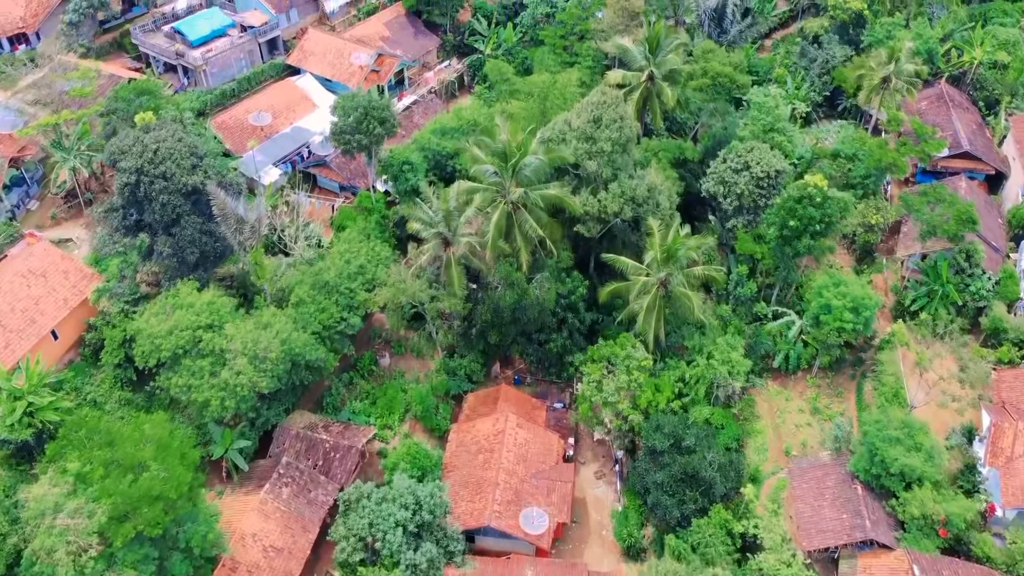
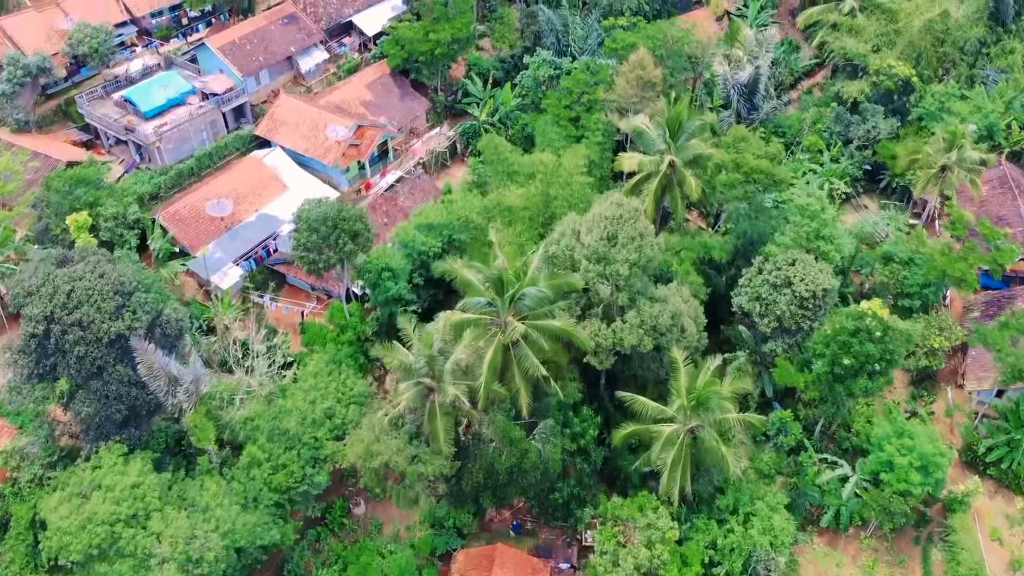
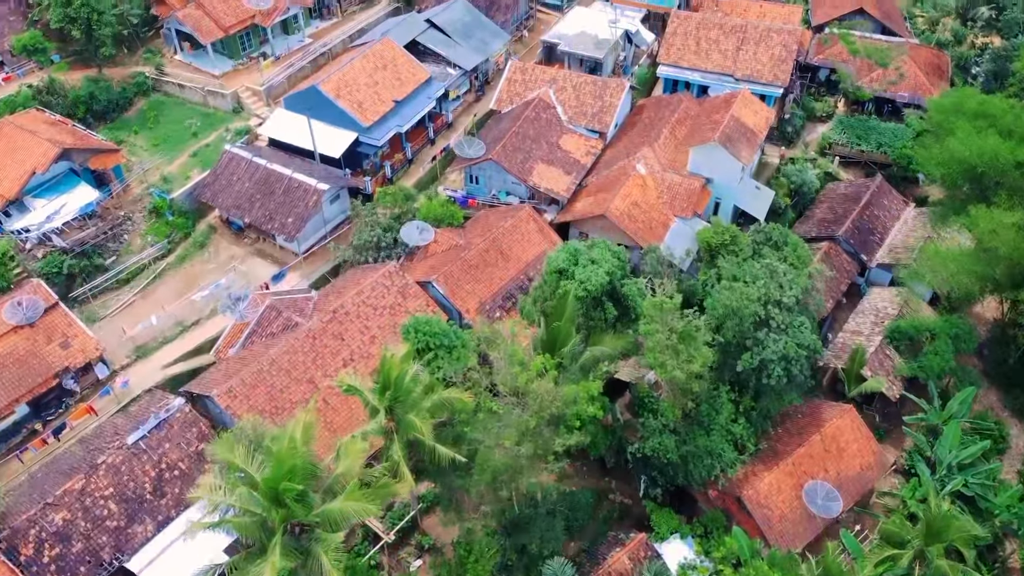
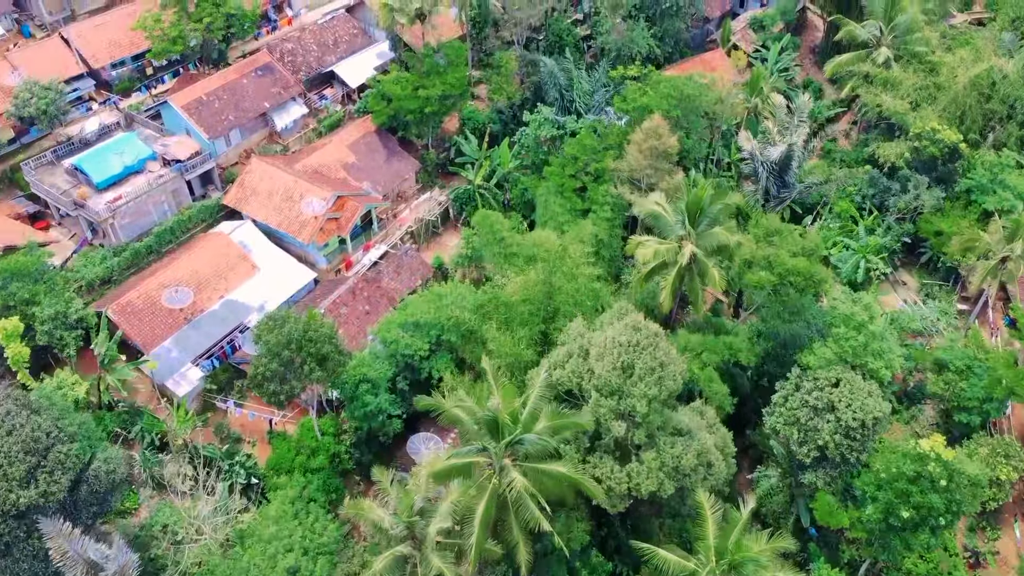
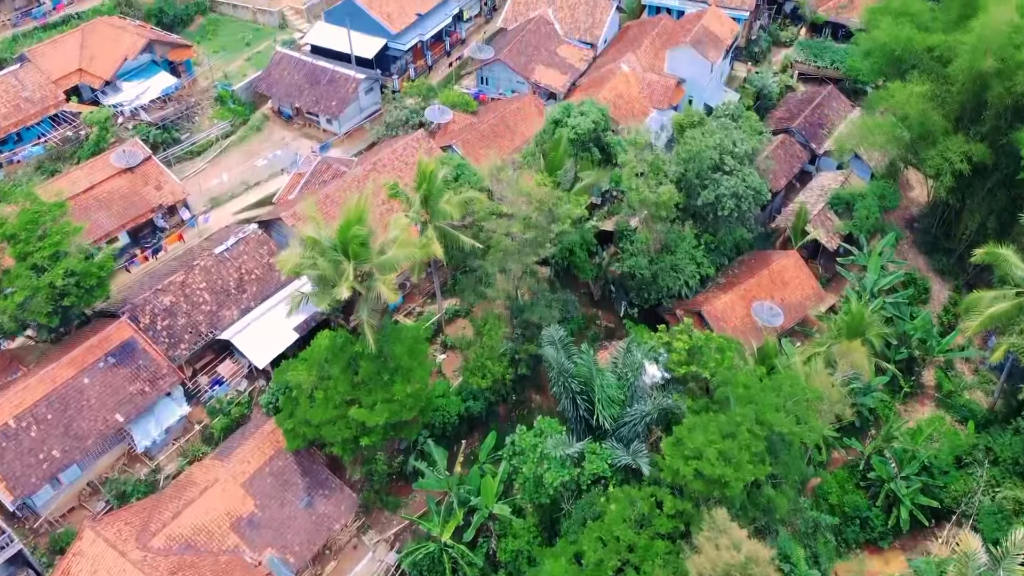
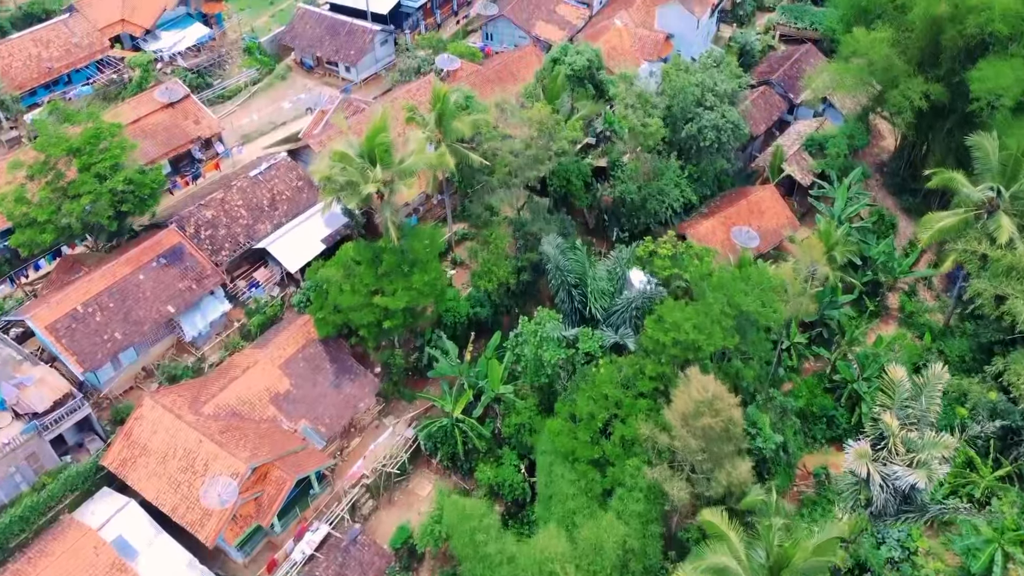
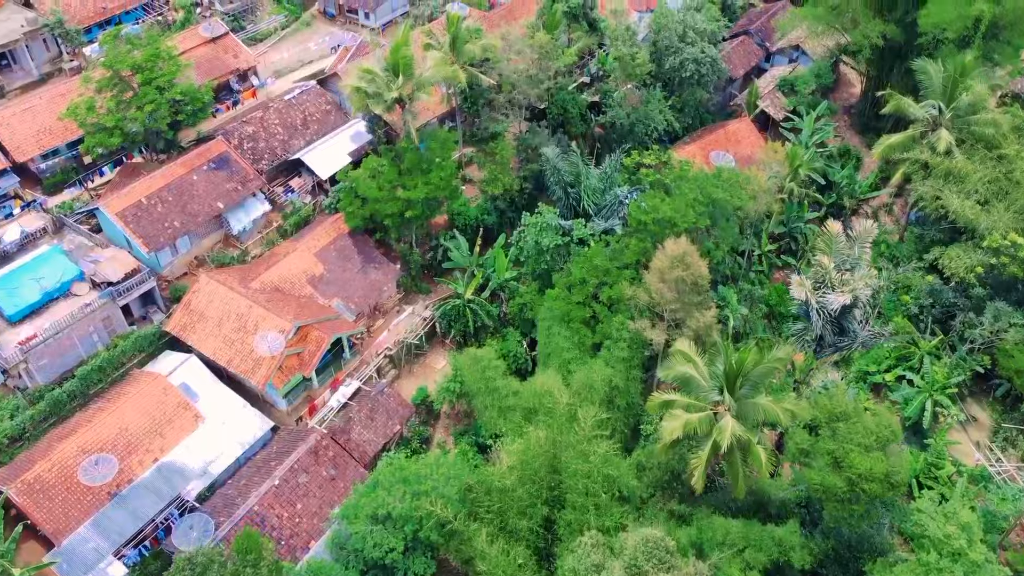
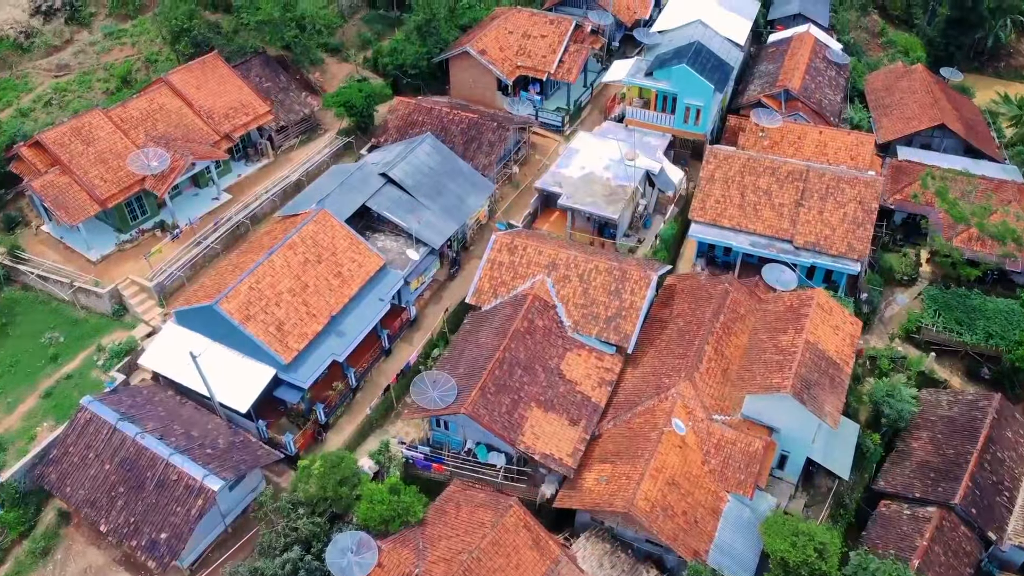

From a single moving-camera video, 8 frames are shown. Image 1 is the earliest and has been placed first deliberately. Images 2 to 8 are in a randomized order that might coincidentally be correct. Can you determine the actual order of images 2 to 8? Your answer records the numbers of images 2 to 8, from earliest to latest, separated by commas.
2, 4, 7, 6, 5, 3, 8
